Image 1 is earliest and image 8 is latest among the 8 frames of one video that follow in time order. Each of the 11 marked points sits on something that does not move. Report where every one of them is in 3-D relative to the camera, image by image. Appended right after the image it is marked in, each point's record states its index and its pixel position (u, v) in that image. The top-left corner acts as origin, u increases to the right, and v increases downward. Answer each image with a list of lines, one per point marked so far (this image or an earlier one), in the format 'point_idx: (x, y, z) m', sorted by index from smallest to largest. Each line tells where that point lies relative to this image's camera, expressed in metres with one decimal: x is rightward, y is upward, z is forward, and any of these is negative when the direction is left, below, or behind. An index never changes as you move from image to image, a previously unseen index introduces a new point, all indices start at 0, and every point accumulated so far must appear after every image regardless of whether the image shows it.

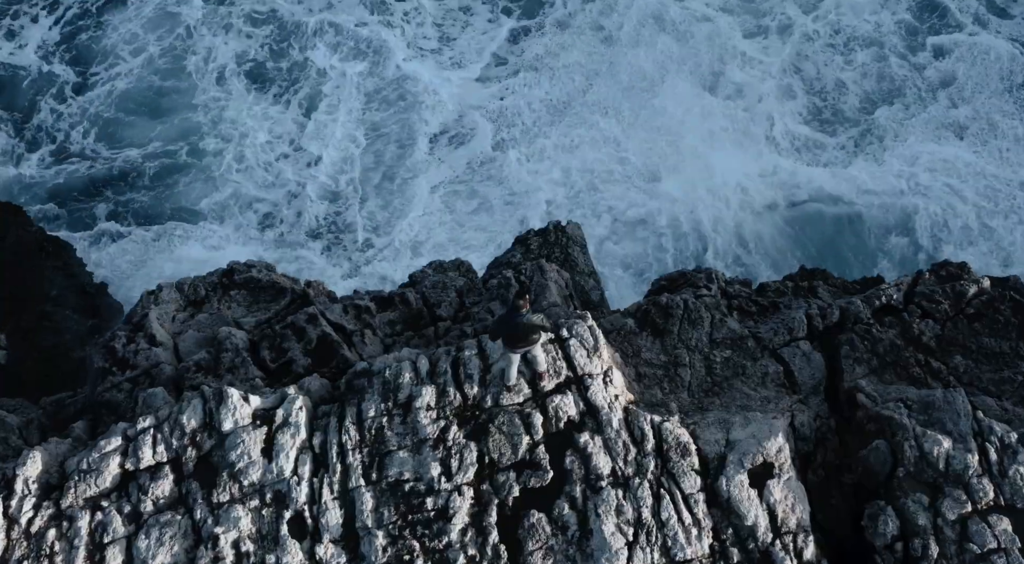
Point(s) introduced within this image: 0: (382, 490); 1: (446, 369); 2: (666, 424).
0: (-2.1, -3.3, +13.1) m
1: (-1.2, -1.6, +14.1) m
2: (+2.5, -2.4, +13.4) m
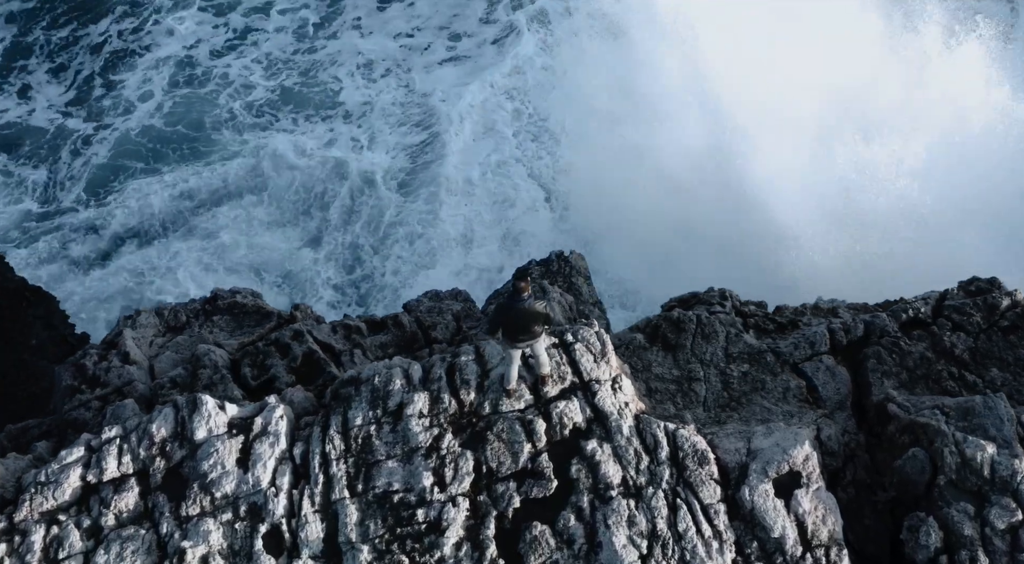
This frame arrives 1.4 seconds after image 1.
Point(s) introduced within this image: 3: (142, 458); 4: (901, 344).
0: (-2.1, -3.2, +11.9) m
1: (-1.2, -1.5, +13.0) m
2: (+2.5, -2.2, +12.3) m
3: (-5.6, -2.7, +12.6) m
4: (+7.3, -1.2, +15.5) m
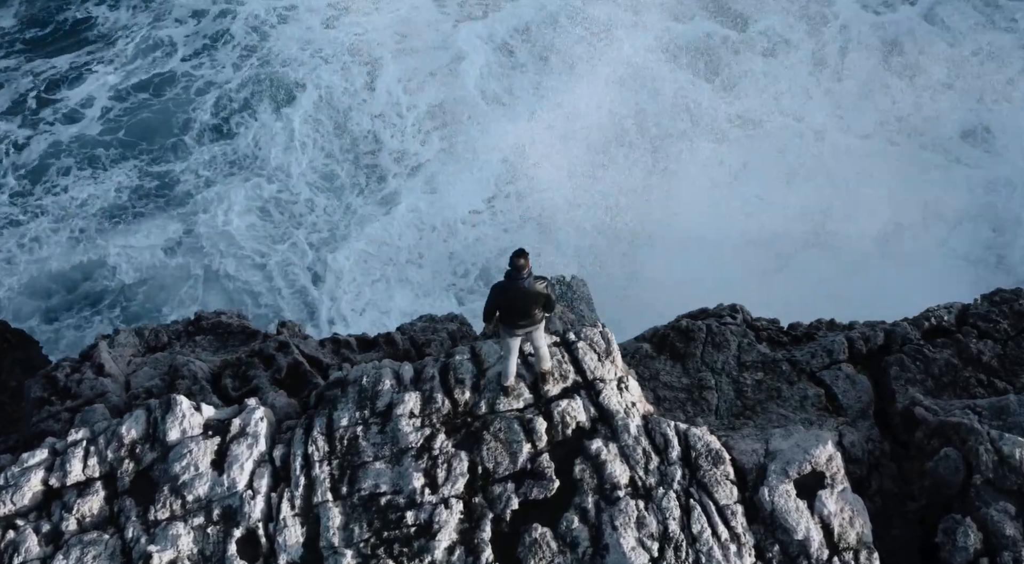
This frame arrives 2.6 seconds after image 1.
0: (-2.1, -2.9, +10.9) m
1: (-1.2, -1.4, +12.2) m
2: (+2.5, -2.0, +11.4) m
3: (-5.6, -2.5, +11.6) m
4: (+7.3, -1.2, +14.6) m
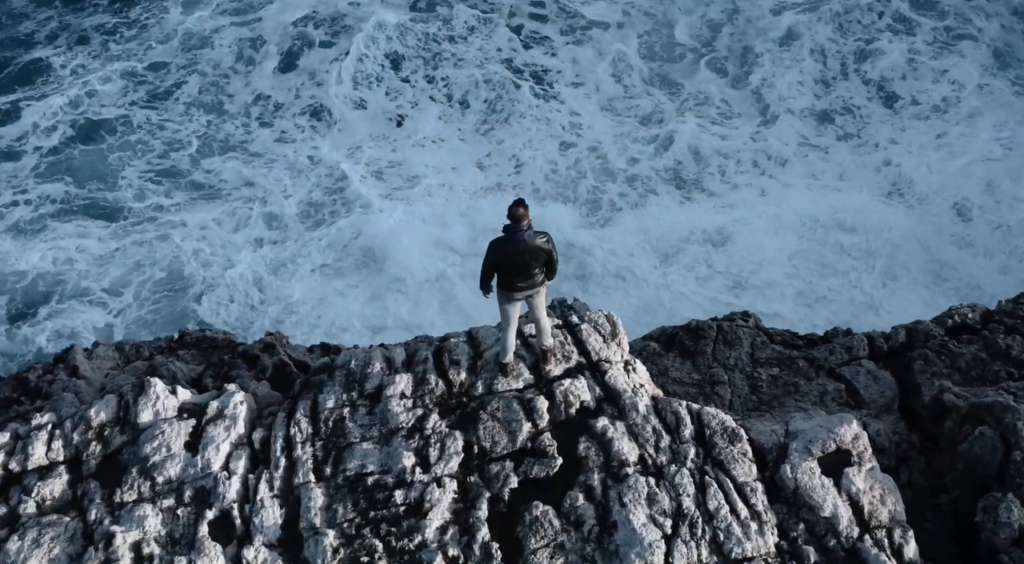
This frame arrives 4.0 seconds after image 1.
0: (-2.1, -2.5, +10.0) m
1: (-1.2, -1.0, +11.4) m
2: (+2.5, -1.6, +10.5) m
3: (-5.7, -2.1, +10.8) m
4: (+7.3, -1.1, +13.9) m
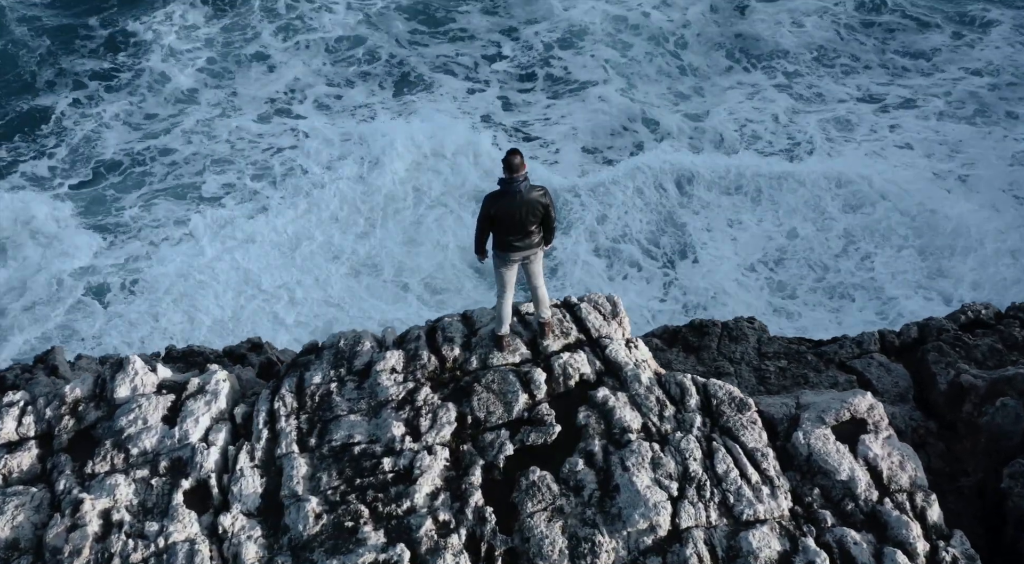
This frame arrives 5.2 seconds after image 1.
0: (-2.2, -2.0, +9.4) m
1: (-1.2, -0.7, +10.9) m
2: (+2.4, -1.2, +10.0) m
3: (-5.7, -1.7, +10.2) m
4: (+7.2, -0.9, +13.4) m
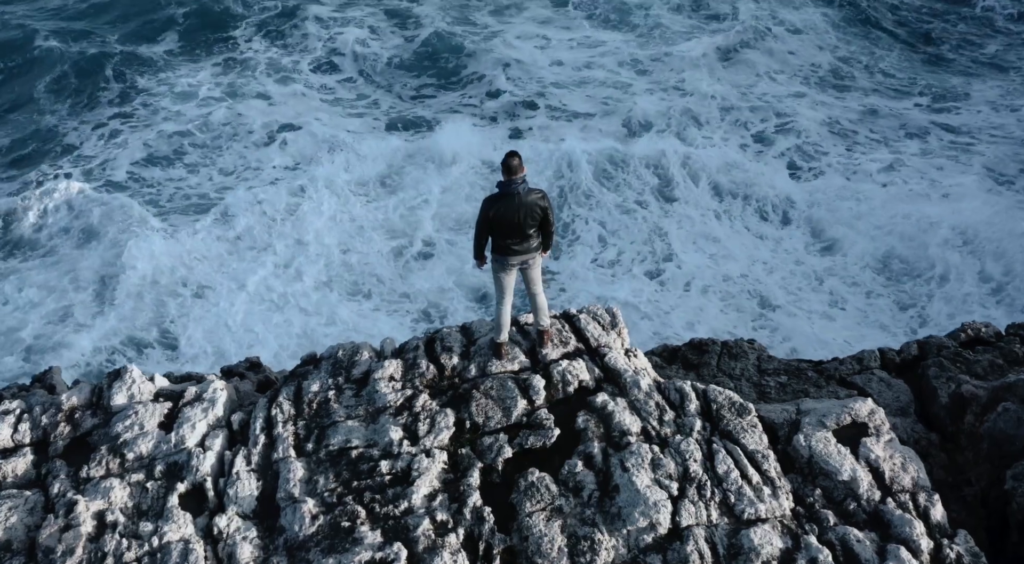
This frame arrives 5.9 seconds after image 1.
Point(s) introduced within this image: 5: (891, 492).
0: (-2.2, -2.0, +9.3) m
1: (-1.3, -0.8, +10.9) m
2: (+2.4, -1.2, +10.0) m
3: (-5.7, -1.8, +10.2) m
4: (+7.2, -1.1, +13.3) m
5: (+4.0, -2.2, +8.7) m
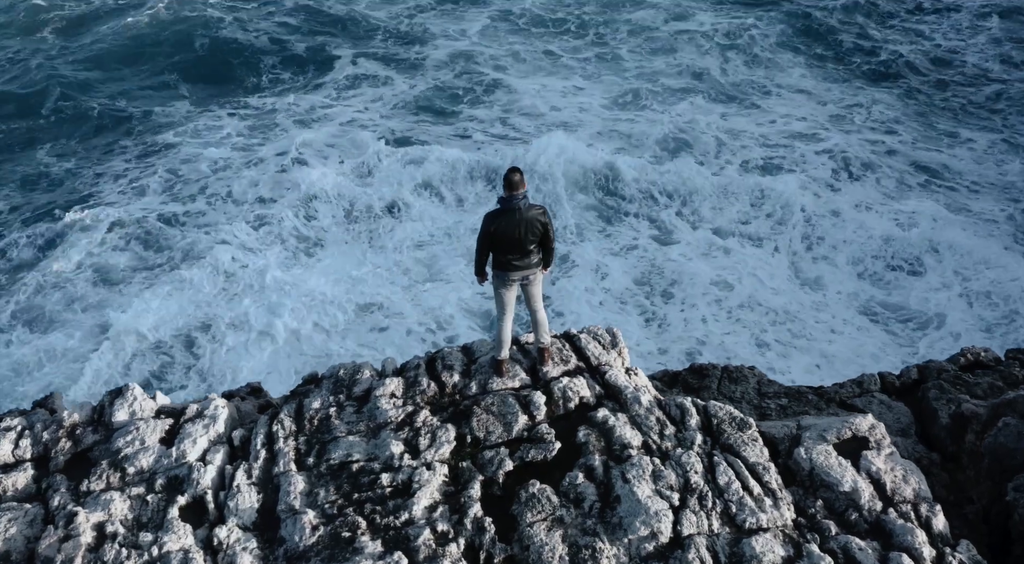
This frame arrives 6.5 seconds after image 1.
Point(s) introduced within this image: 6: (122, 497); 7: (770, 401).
0: (-2.2, -2.2, +9.3) m
1: (-1.2, -1.0, +11.0) m
2: (+2.4, -1.4, +10.0) m
3: (-5.7, -2.0, +10.2) m
4: (+7.2, -1.5, +13.4) m
5: (+4.0, -2.4, +8.7) m
6: (-4.3, -2.4, +9.1) m
7: (+4.1, -1.9, +13.4) m
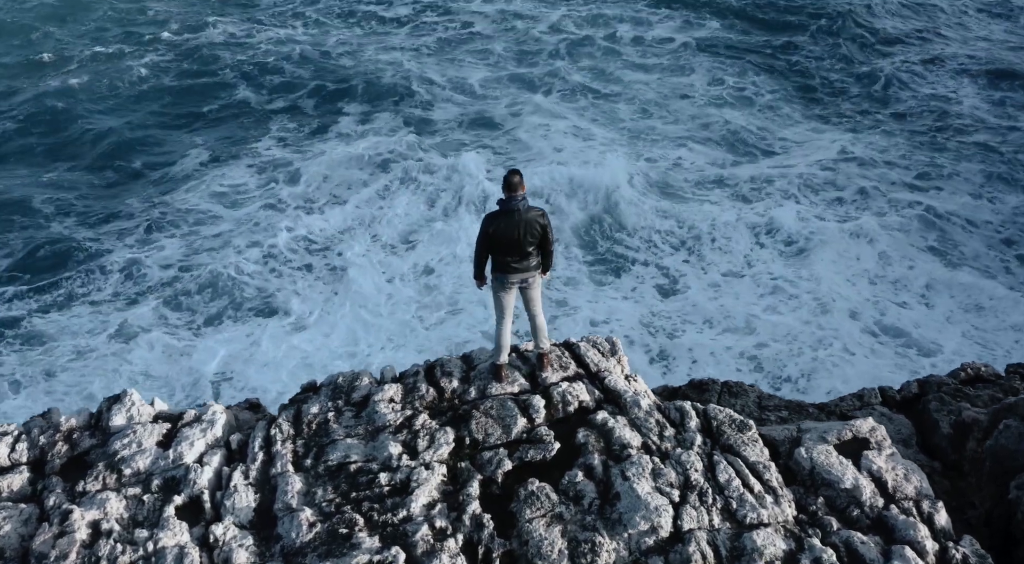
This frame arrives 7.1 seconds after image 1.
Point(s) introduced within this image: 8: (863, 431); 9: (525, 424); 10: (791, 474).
0: (-2.2, -2.2, +9.3) m
1: (-1.3, -1.1, +11.0) m
2: (+2.4, -1.4, +10.0) m
3: (-5.7, -2.0, +10.1) m
4: (+7.2, -1.7, +13.3) m
5: (+4.0, -2.3, +8.6) m
6: (-4.3, -2.3, +9.0) m
7: (+4.1, -2.1, +13.4) m
8: (+4.0, -1.7, +9.4) m
9: (+0.2, -1.7, +9.8) m
10: (+3.0, -2.1, +9.0) m
